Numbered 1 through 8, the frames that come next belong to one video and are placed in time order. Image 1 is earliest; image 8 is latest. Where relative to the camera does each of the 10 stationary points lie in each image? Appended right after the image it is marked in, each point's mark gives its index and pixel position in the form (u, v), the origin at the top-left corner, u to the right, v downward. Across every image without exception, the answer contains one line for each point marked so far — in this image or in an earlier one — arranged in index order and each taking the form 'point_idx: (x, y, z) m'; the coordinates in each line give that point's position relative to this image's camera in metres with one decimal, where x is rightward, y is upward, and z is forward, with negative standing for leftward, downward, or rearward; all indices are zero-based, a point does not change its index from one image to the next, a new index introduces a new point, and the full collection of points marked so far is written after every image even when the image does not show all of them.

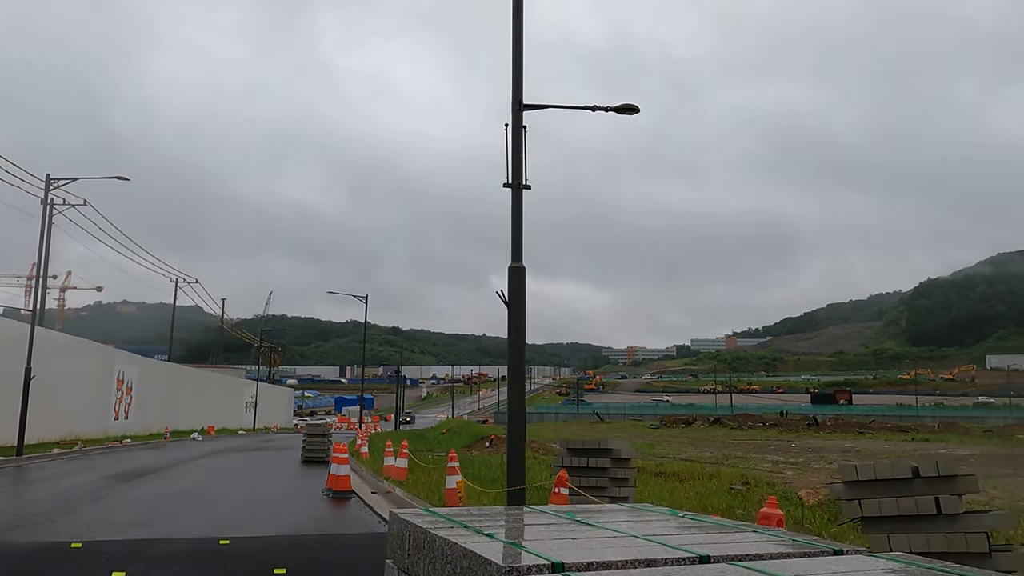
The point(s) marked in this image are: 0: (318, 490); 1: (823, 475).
0: (-4.3, -4.5, +16.8) m
1: (+7.8, -4.6, +18.9) m
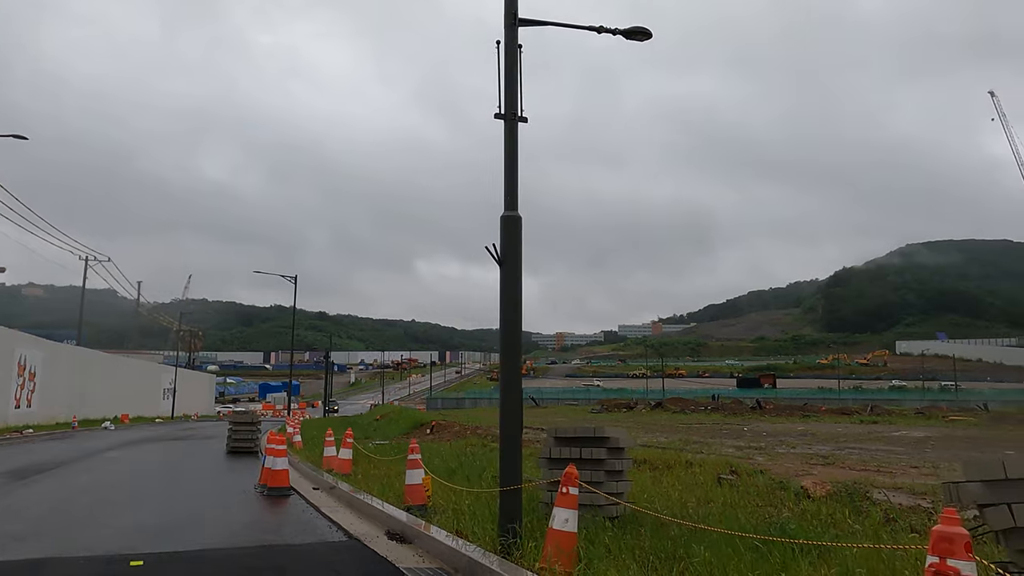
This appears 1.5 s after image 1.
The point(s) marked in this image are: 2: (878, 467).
0: (-5.1, -3.8, +14.7) m
1: (+6.8, -4.0, +18.0) m
2: (+7.8, -3.8, +16.2) m
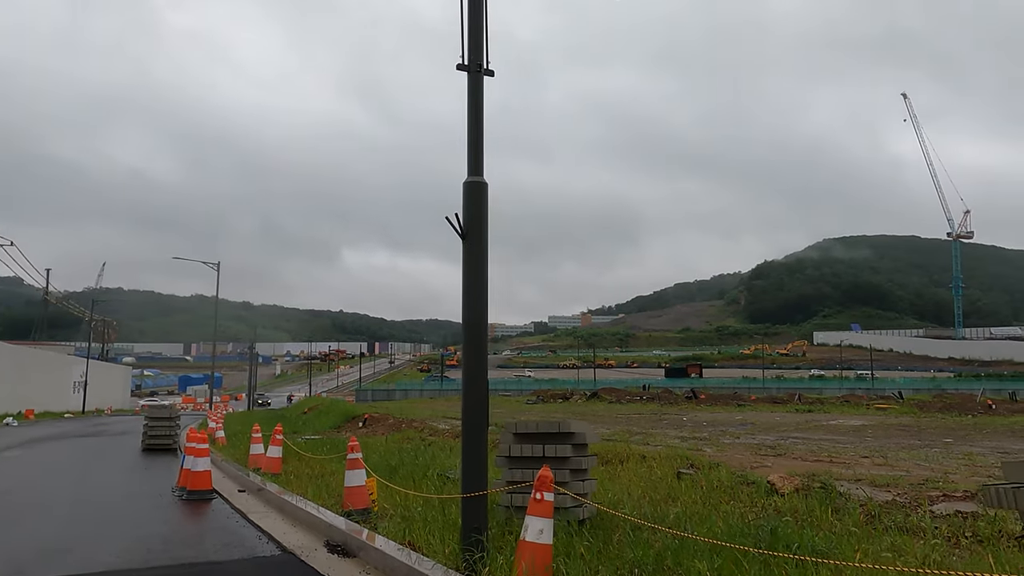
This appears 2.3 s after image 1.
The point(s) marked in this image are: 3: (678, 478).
0: (-6.0, -3.5, +13.3) m
1: (+5.5, -3.7, +17.6) m
2: (+6.6, -3.5, +16.0) m
3: (+2.6, -2.9, +11.8) m
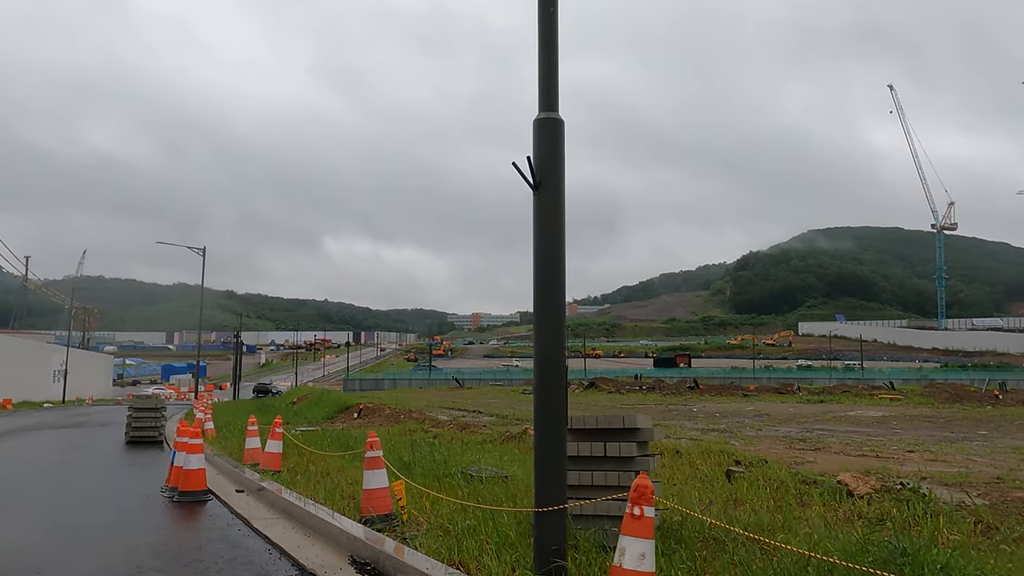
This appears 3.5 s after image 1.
0: (-5.6, -3.2, +11.9) m
1: (+5.8, -3.4, +16.5) m
2: (+7.0, -3.2, +14.9) m
3: (+3.1, -2.6, +10.6) m
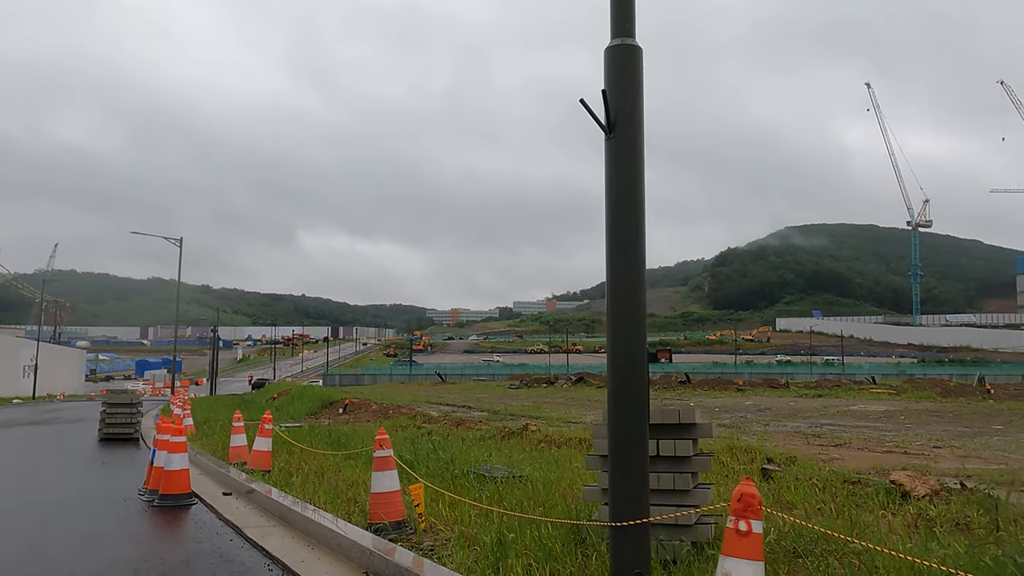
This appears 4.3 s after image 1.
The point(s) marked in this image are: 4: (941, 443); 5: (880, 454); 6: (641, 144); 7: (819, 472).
0: (-5.4, -2.9, +10.8) m
1: (+5.9, -3.1, +15.7) m
2: (+7.1, -3.0, +14.1) m
3: (+3.3, -2.4, +9.8) m
4: (+8.4, -3.0, +15.0) m
5: (+6.2, -2.8, +12.9) m
6: (+0.7, +0.8, +4.4) m
7: (+4.1, -2.5, +10.2) m
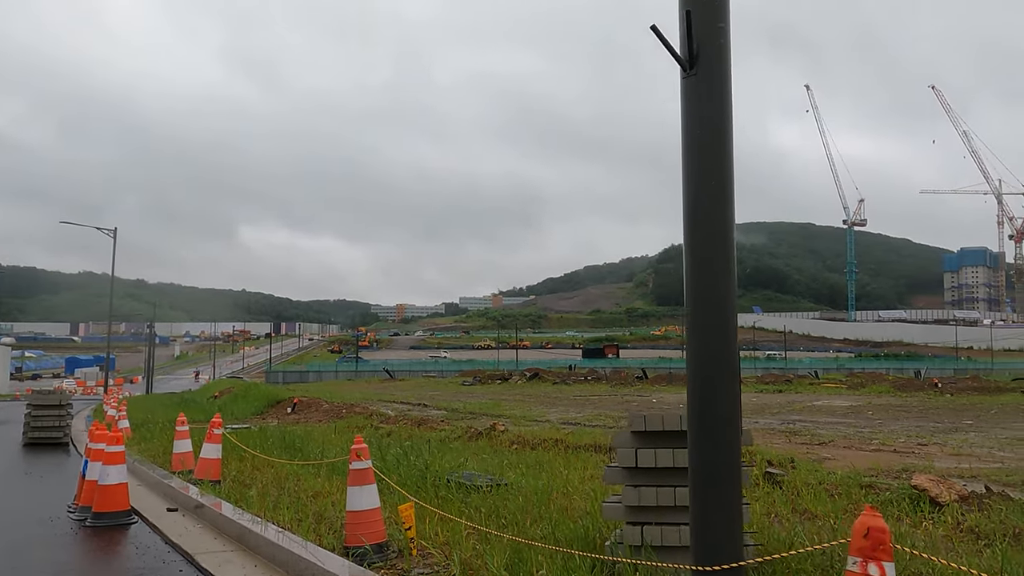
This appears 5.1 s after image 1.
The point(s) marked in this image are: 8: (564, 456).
0: (-5.6, -2.8, +9.5) m
1: (+5.3, -3.0, +15.1) m
2: (+6.6, -2.8, +13.7) m
3: (+3.1, -2.3, +9.0) m
4: (+7.8, -2.9, +14.6) m
5: (+5.8, -2.7, +12.3) m
6: (+1.0, +0.9, +3.4) m
7: (+3.9, -2.3, +9.6) m
8: (+0.8, -2.7, +12.0) m
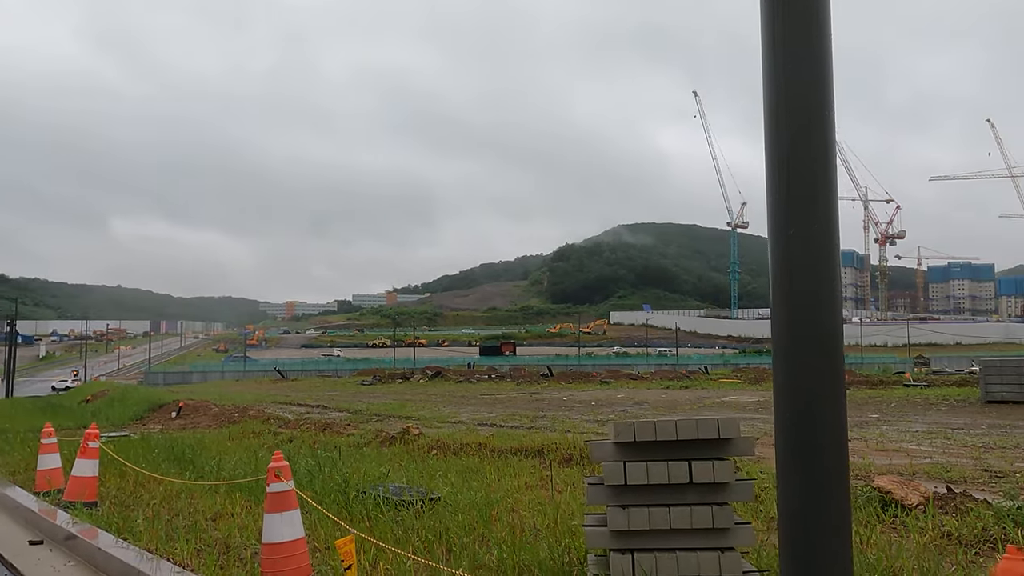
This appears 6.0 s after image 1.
0: (-6.3, -2.6, +7.7) m
1: (+3.7, -2.9, +14.8) m
2: (+5.2, -2.7, +13.5) m
3: (+2.4, -2.2, +8.5) m
4: (+6.3, -2.8, +14.6) m
5: (+4.6, -2.6, +12.1) m
6: (+1.1, +1.0, +2.6) m
7: (+3.1, -2.2, +9.1) m
8: (-0.3, -2.5, +11.1) m
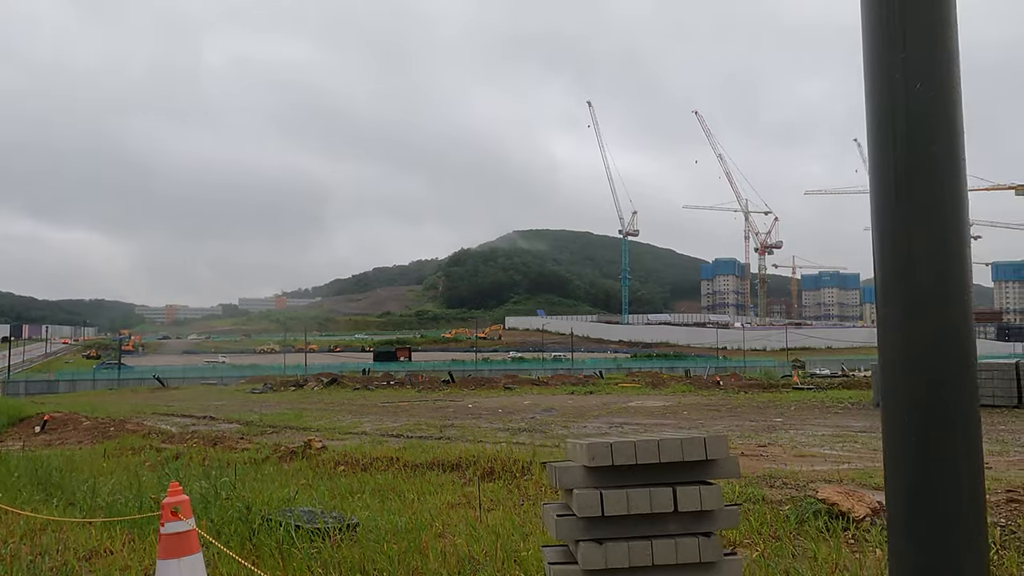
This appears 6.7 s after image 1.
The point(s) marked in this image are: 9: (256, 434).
0: (-6.9, -2.6, +6.1) m
1: (+2.0, -2.9, +14.5) m
2: (+3.7, -2.8, +13.4) m
3: (+1.6, -2.2, +8.0) m
4: (+4.7, -2.9, +14.6) m
5: (+3.4, -2.7, +11.9) m
6: (+1.1, +1.0, +2.1) m
7: (+2.3, -2.3, +8.7) m
8: (-1.4, -2.6, +10.3) m
9: (-6.2, -3.5, +18.6) m
